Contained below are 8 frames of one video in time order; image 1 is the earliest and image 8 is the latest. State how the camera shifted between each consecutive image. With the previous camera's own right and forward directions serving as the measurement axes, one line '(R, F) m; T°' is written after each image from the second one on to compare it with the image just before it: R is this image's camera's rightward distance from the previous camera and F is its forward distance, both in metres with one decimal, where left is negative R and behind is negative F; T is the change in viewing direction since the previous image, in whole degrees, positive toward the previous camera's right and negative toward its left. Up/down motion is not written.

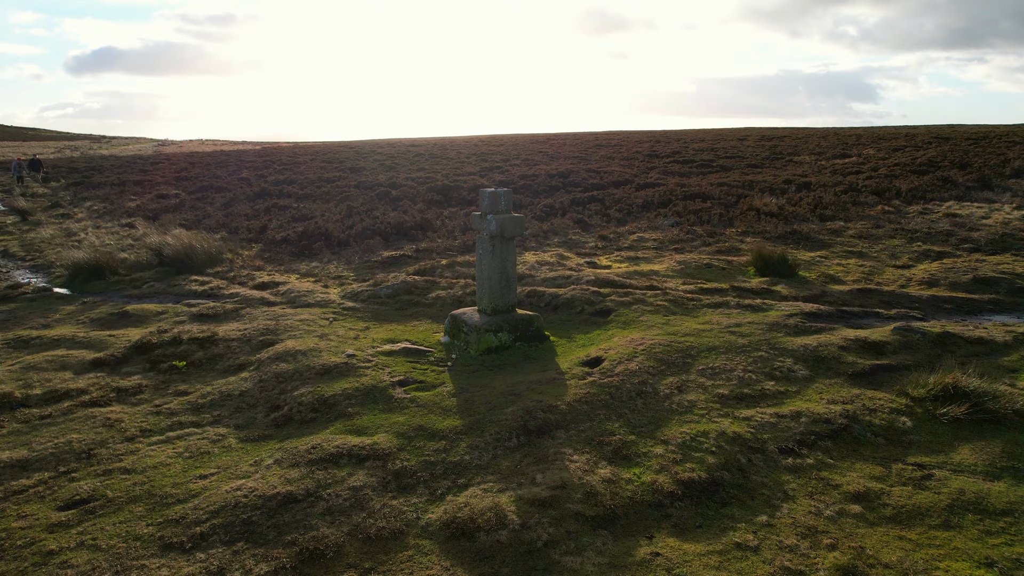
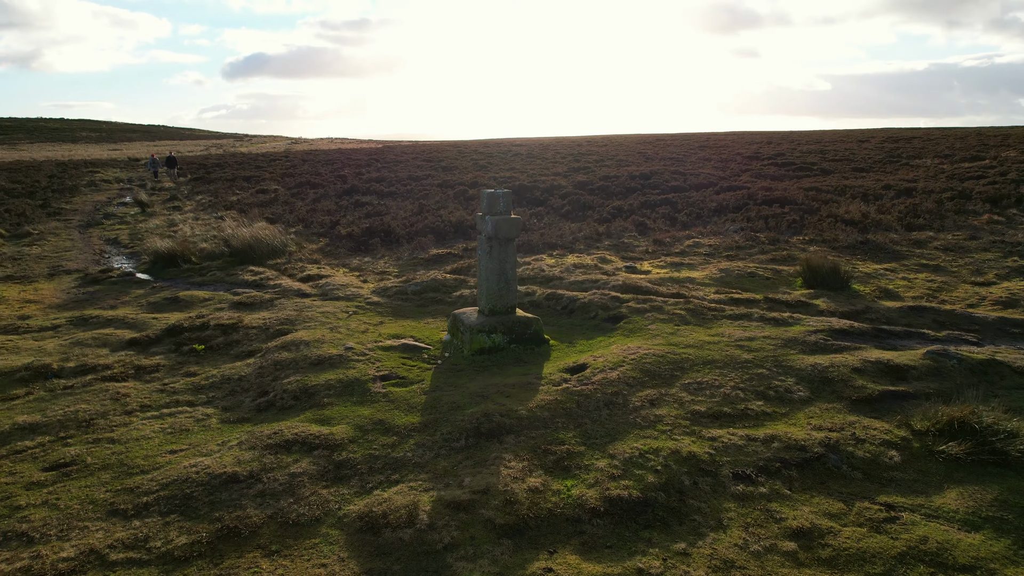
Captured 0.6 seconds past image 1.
(+1.2, +0.1) m; -10°
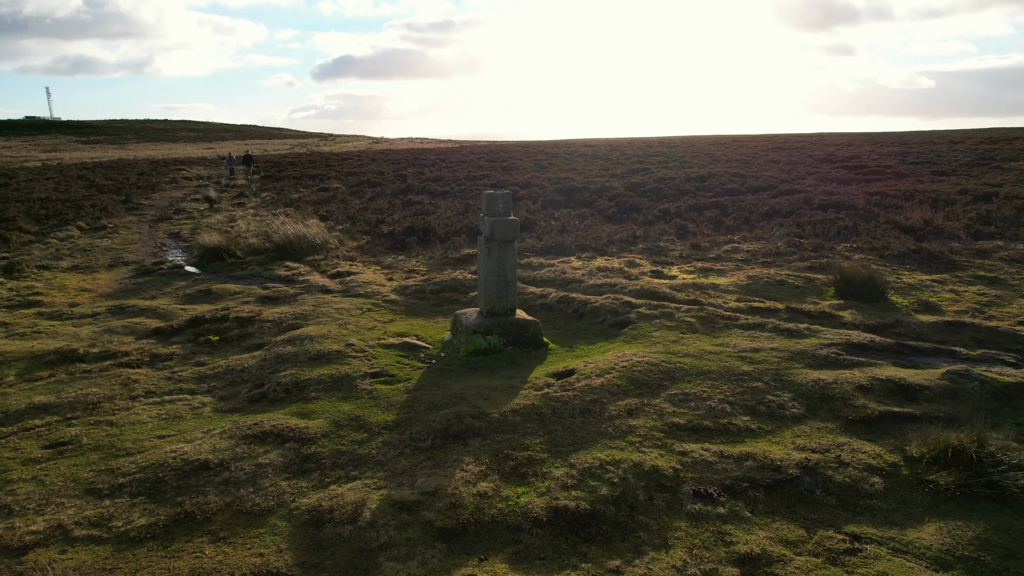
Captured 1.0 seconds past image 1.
(+0.8, +0.1) m; -6°
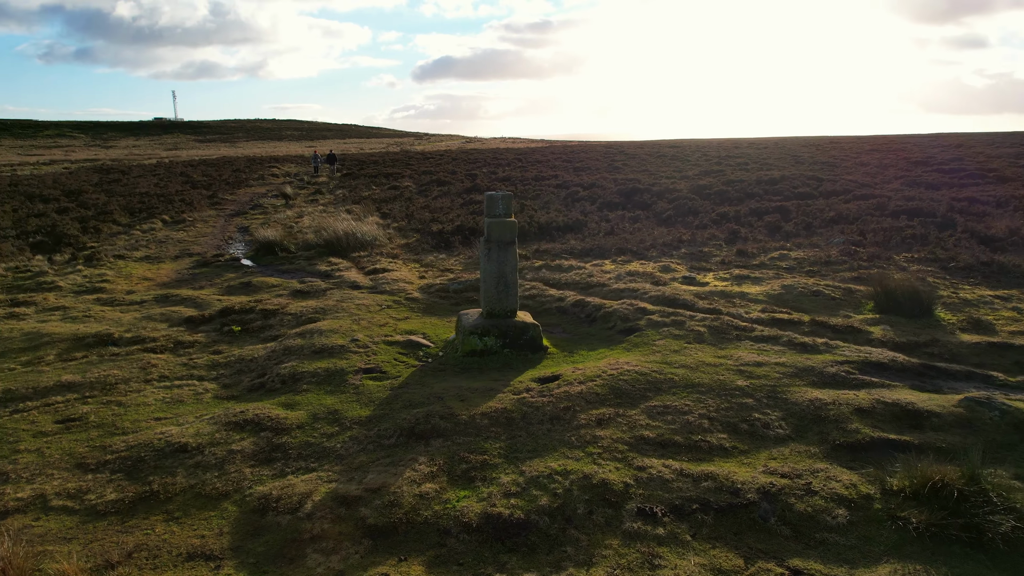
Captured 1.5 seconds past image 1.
(+1.0, +0.1) m; -8°
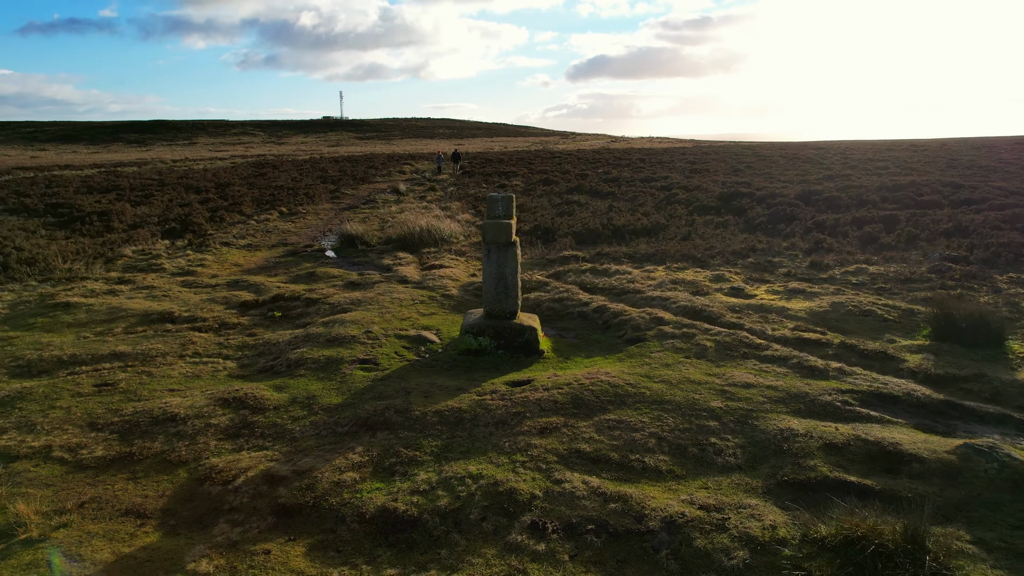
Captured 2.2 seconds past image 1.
(+1.5, +0.2) m; -12°
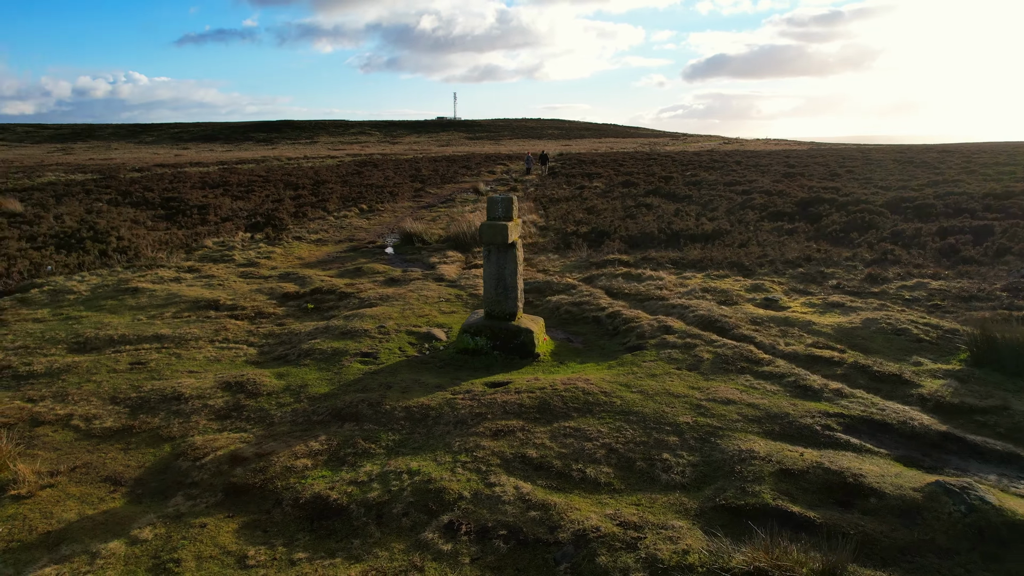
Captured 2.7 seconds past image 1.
(+1.2, +0.1) m; -9°
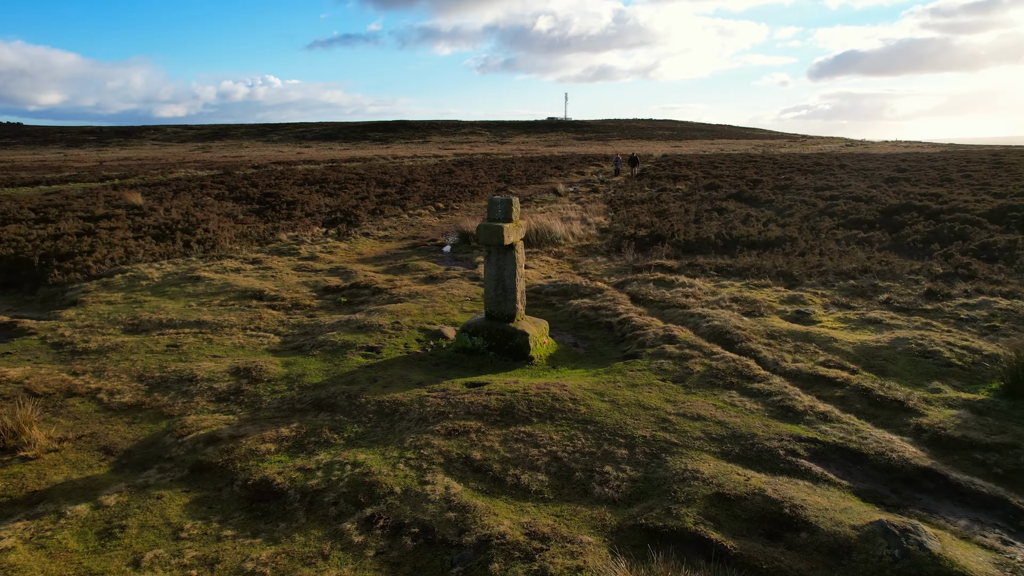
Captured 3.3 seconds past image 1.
(+1.2, +0.1) m; -9°
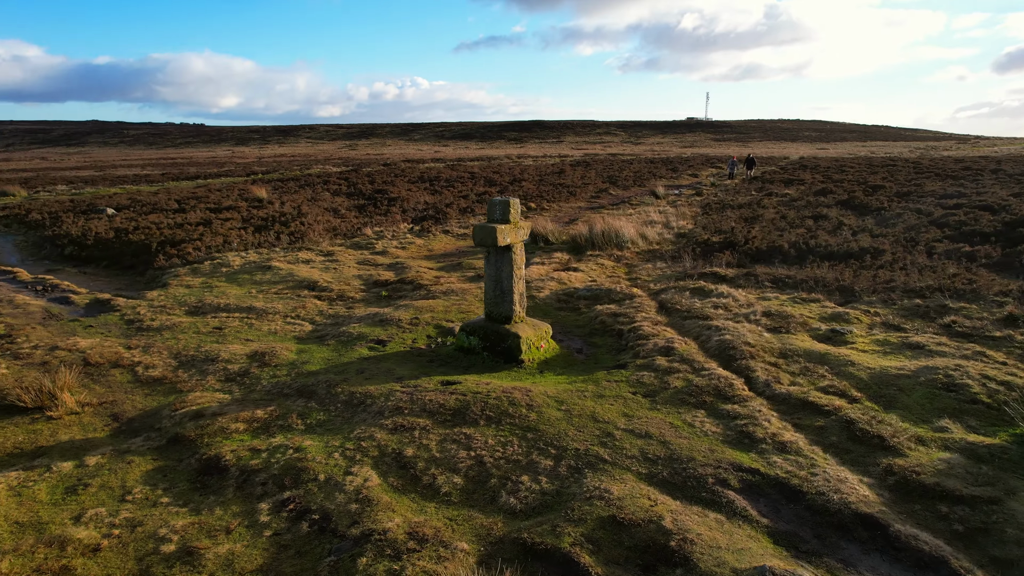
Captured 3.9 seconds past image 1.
(+1.4, +0.2) m; -11°
